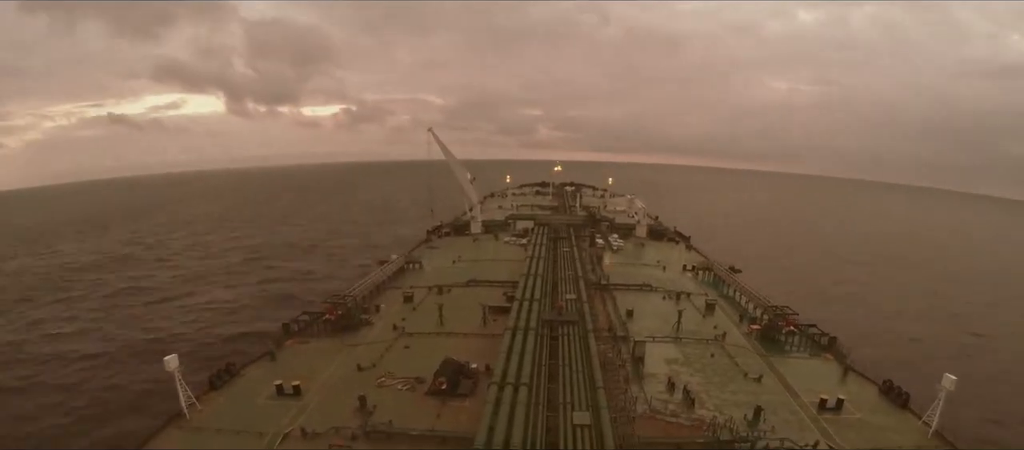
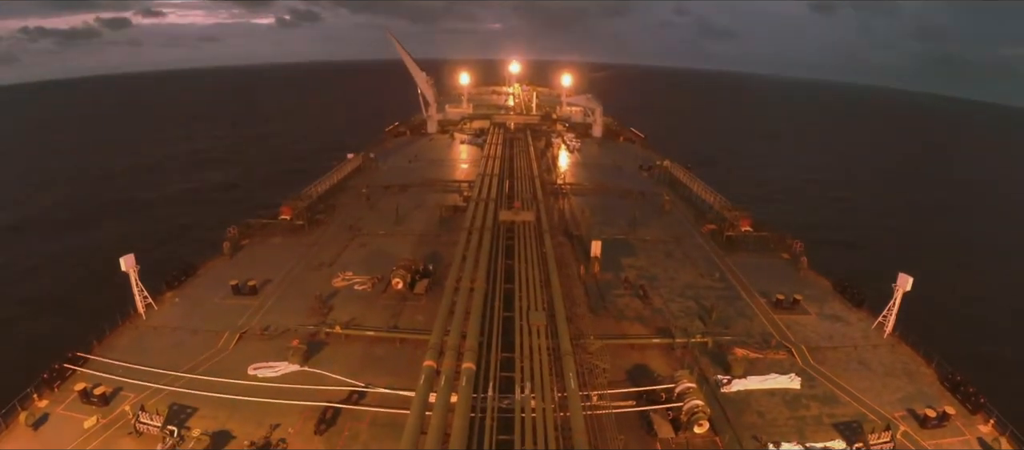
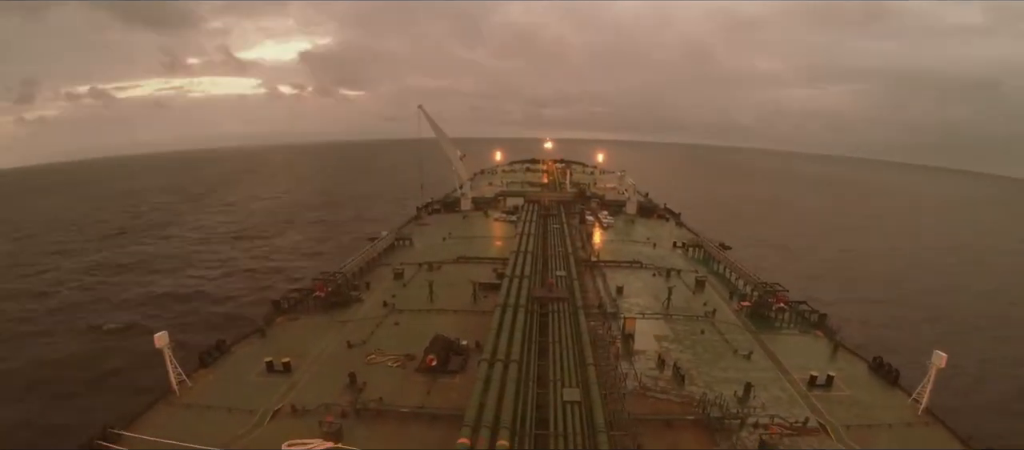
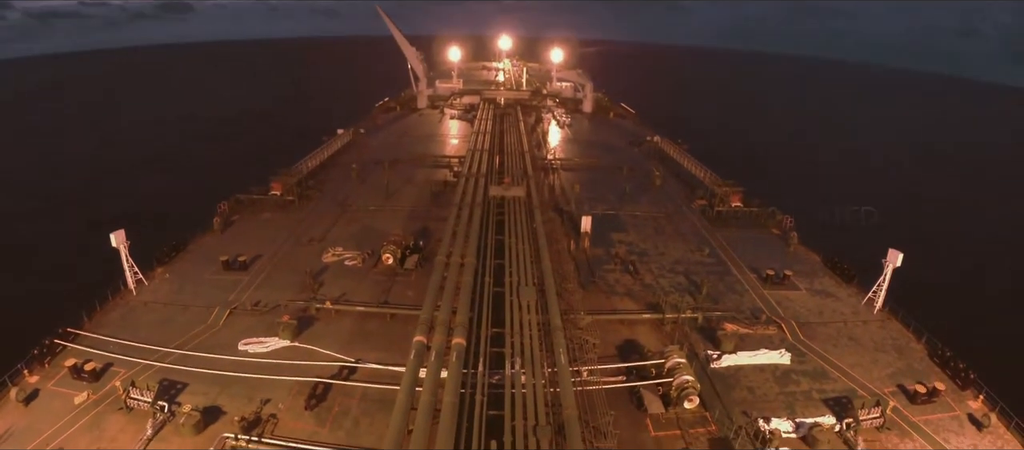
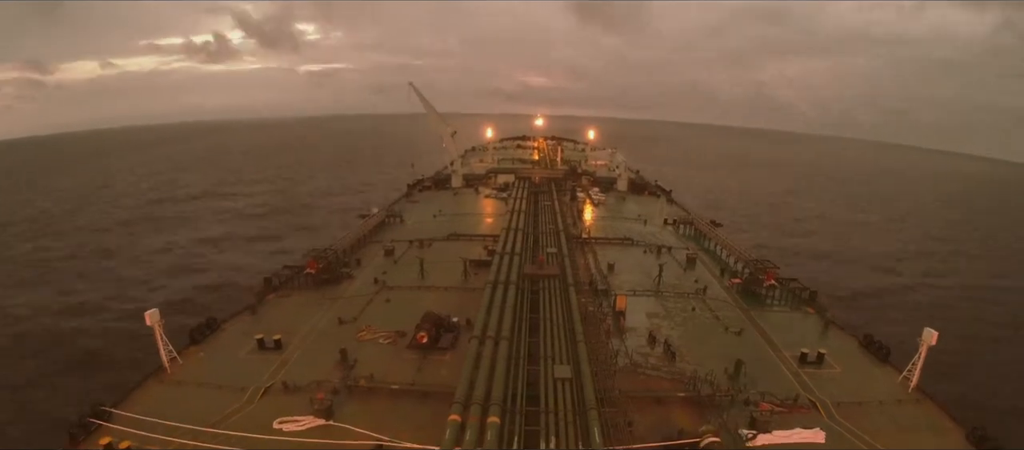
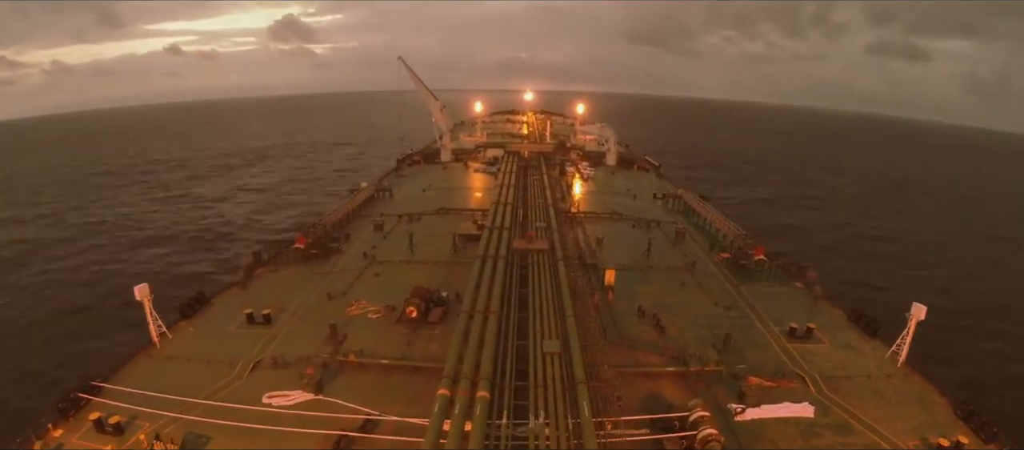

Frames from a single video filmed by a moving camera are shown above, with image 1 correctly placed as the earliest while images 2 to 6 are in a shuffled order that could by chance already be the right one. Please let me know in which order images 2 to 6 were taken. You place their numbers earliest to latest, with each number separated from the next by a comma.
3, 5, 6, 2, 4
